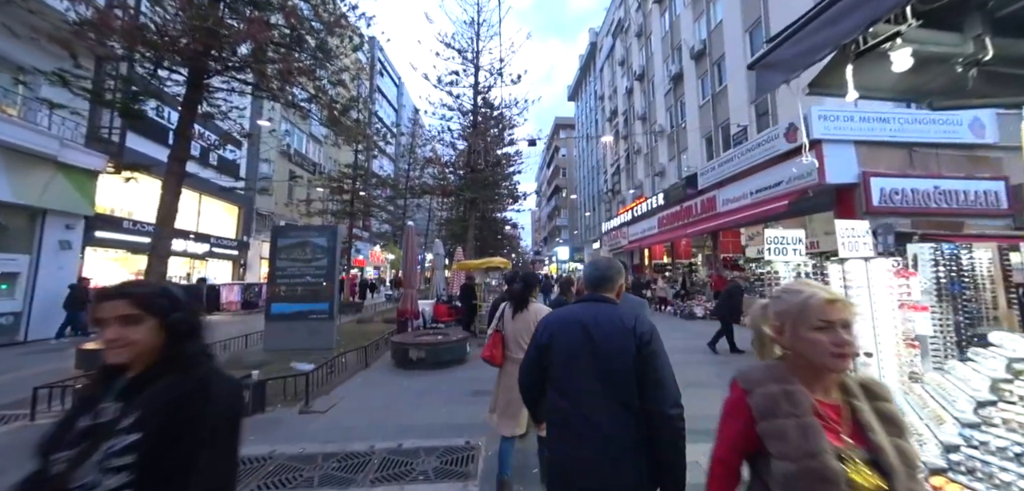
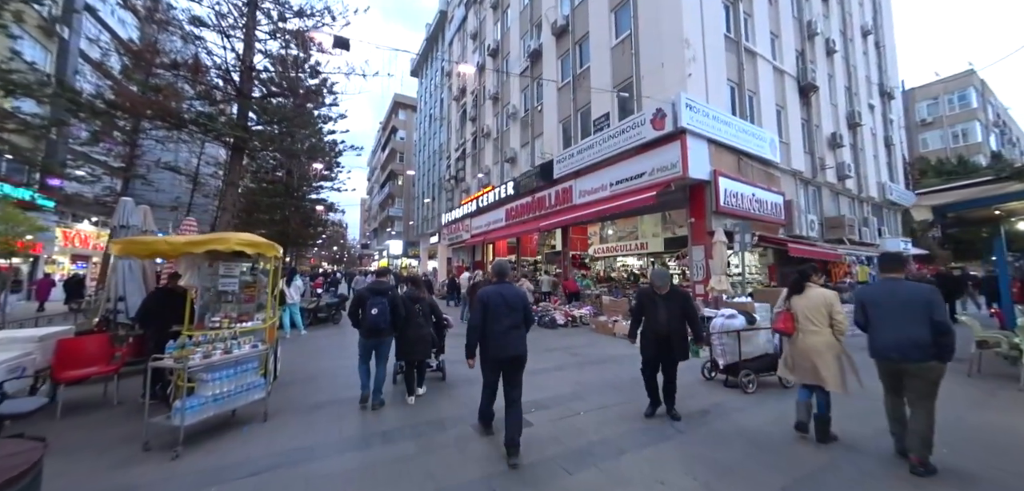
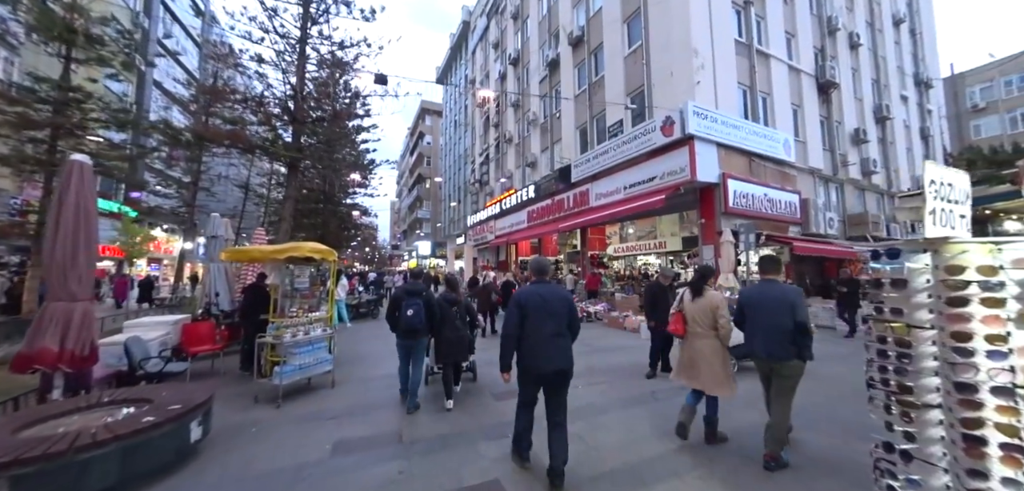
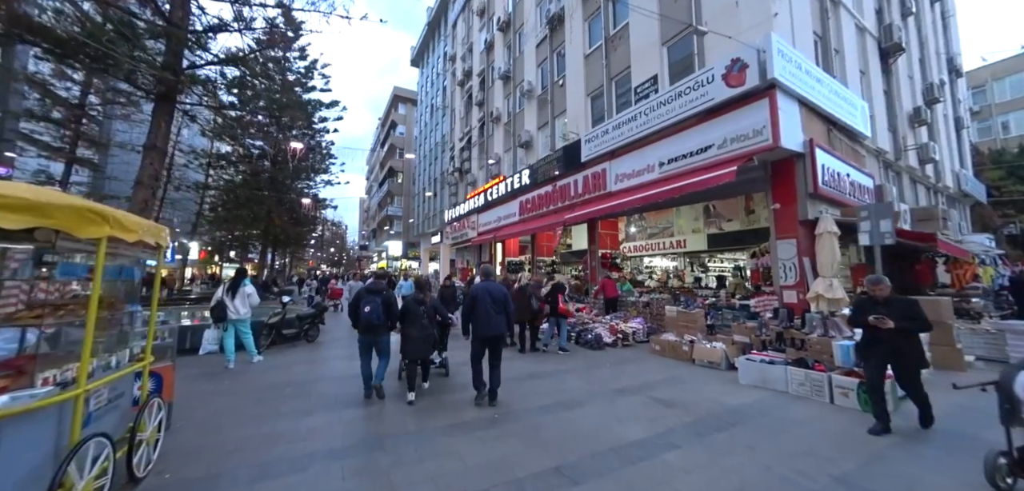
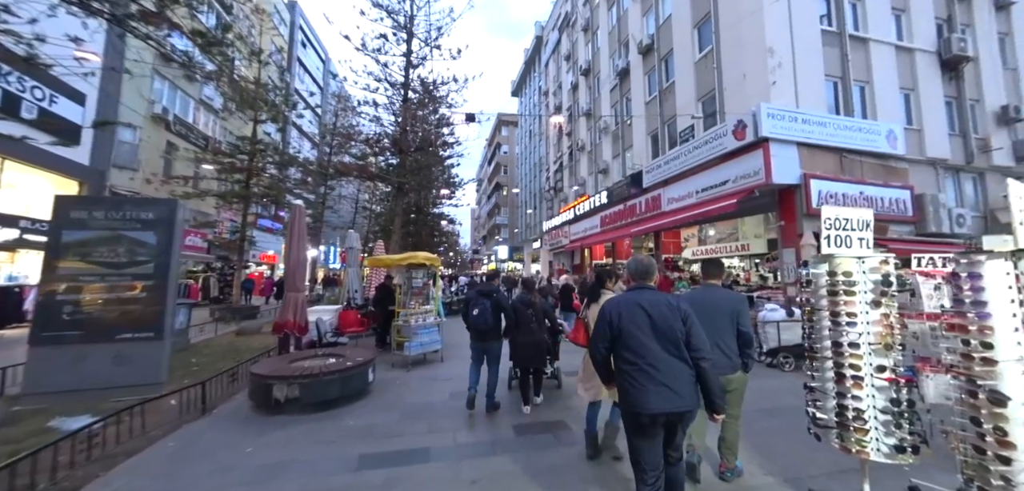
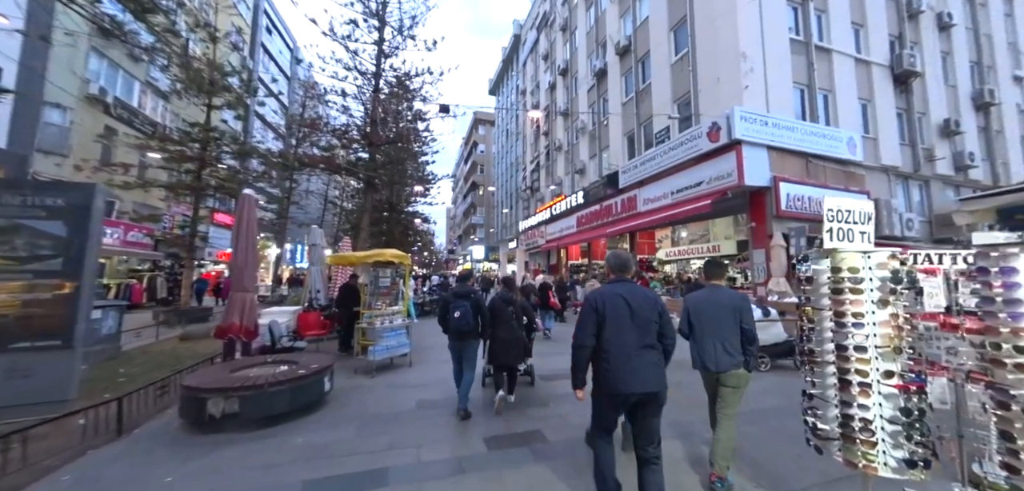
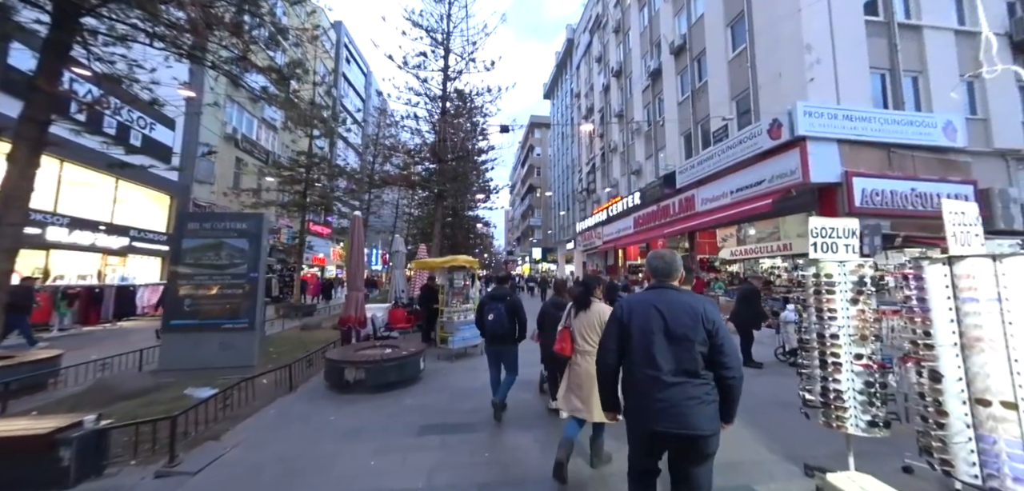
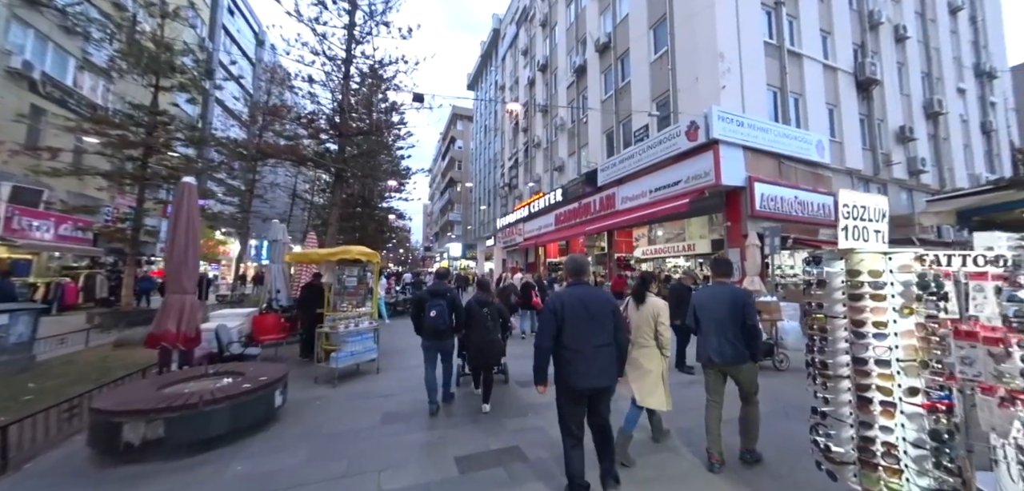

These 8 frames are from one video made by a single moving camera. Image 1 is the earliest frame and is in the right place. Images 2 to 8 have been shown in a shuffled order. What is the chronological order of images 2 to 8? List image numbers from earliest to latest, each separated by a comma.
7, 5, 6, 8, 3, 2, 4
